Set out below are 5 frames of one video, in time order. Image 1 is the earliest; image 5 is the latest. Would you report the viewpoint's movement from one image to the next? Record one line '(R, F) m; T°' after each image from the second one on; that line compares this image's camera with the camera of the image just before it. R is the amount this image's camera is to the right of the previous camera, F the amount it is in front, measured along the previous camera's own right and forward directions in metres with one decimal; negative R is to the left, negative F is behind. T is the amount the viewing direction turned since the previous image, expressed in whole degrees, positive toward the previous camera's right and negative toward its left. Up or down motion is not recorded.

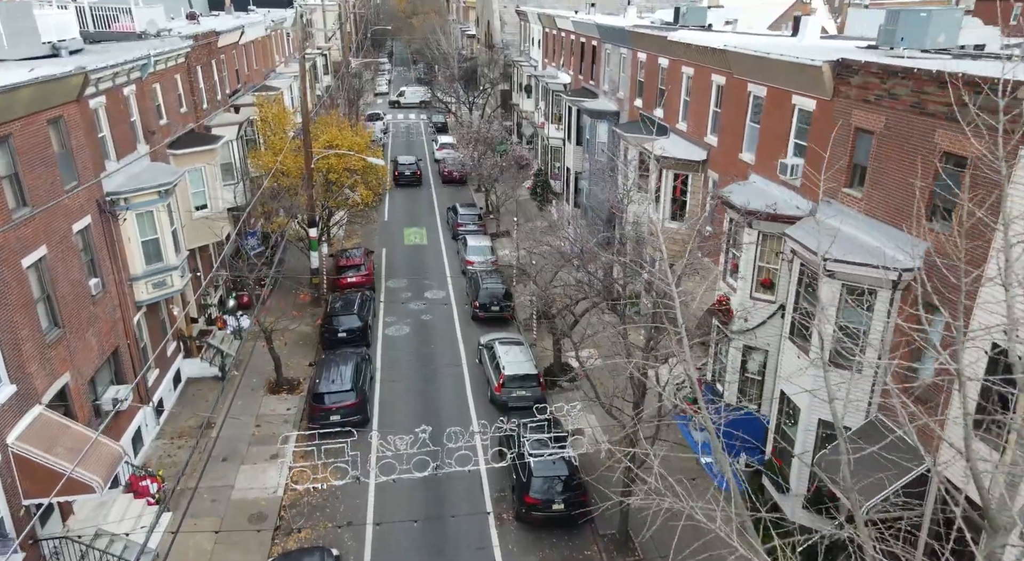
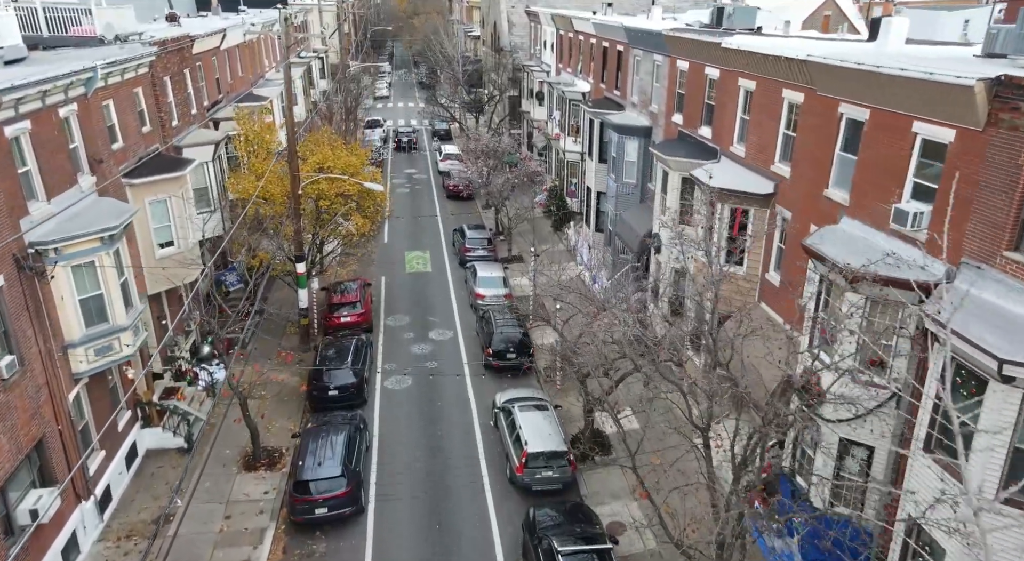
(-0.5, +3.7) m; 0°
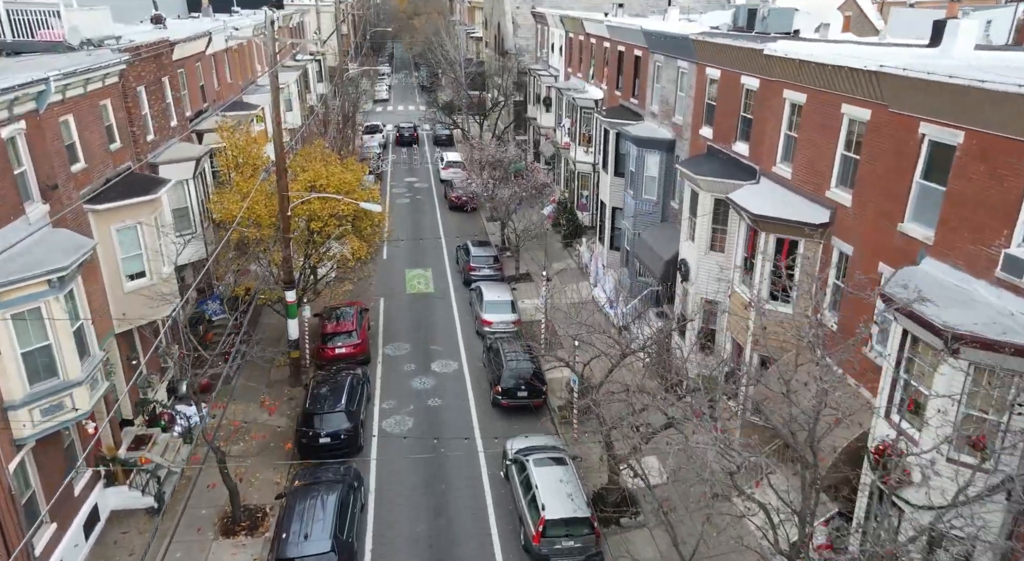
(-0.3, +2.2) m; 0°
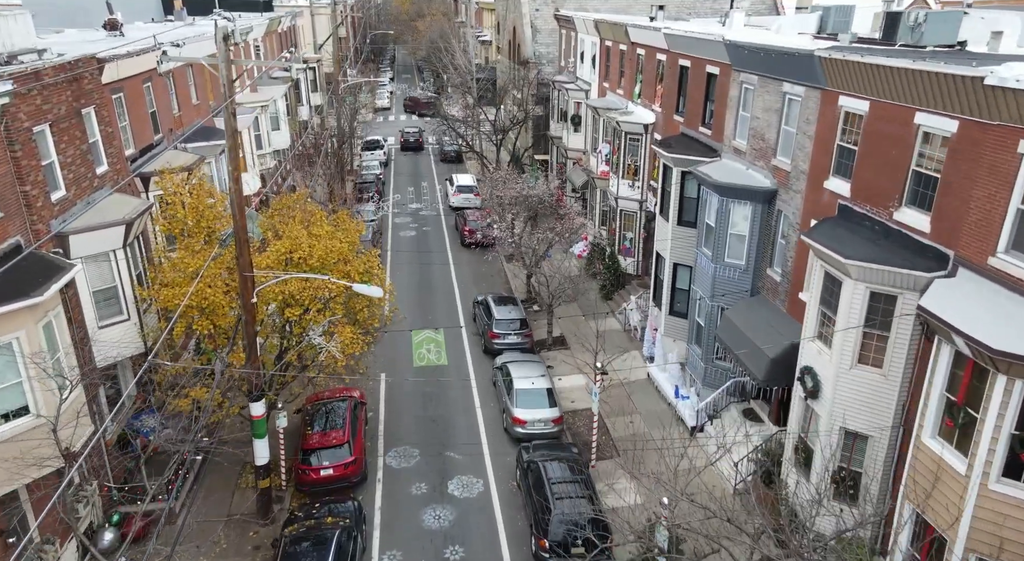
(-0.9, +6.0) m; 0°
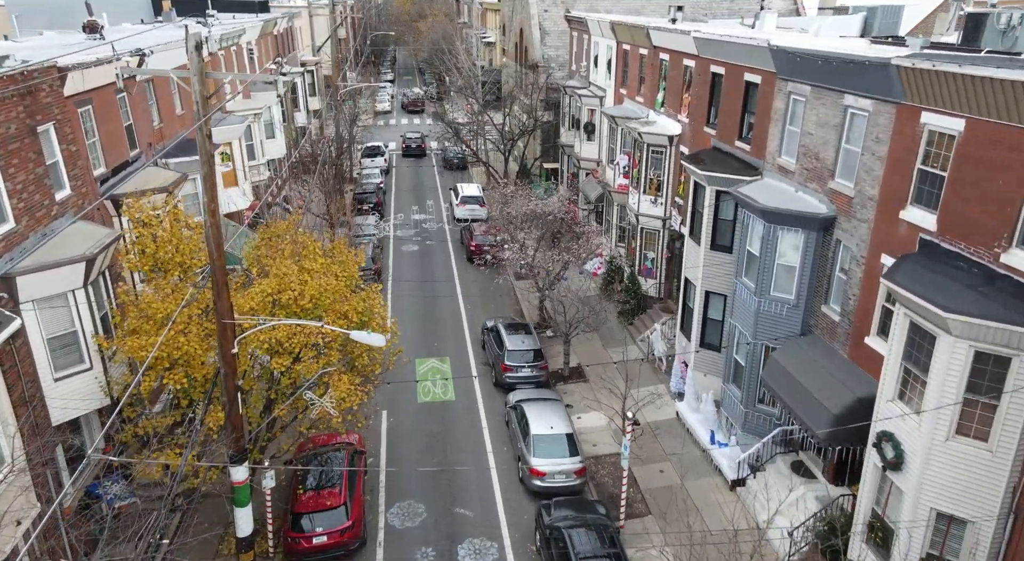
(-0.4, +2.2) m; 0°
